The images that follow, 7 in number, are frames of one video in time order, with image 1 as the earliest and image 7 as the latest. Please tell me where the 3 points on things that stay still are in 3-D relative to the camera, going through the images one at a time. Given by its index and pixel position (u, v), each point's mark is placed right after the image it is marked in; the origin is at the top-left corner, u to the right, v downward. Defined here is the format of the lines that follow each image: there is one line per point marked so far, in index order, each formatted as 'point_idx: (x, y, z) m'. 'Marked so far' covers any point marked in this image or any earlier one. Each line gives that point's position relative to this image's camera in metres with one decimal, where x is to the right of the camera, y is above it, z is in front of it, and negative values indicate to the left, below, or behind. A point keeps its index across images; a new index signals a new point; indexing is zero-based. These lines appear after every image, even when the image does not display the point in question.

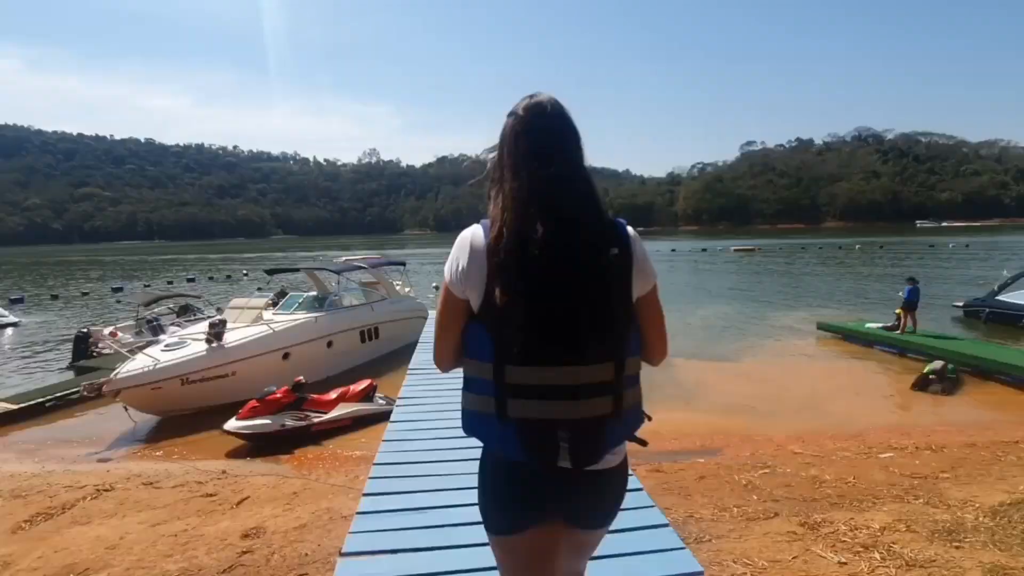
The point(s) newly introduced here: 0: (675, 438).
0: (+2.9, -2.7, +9.2) m
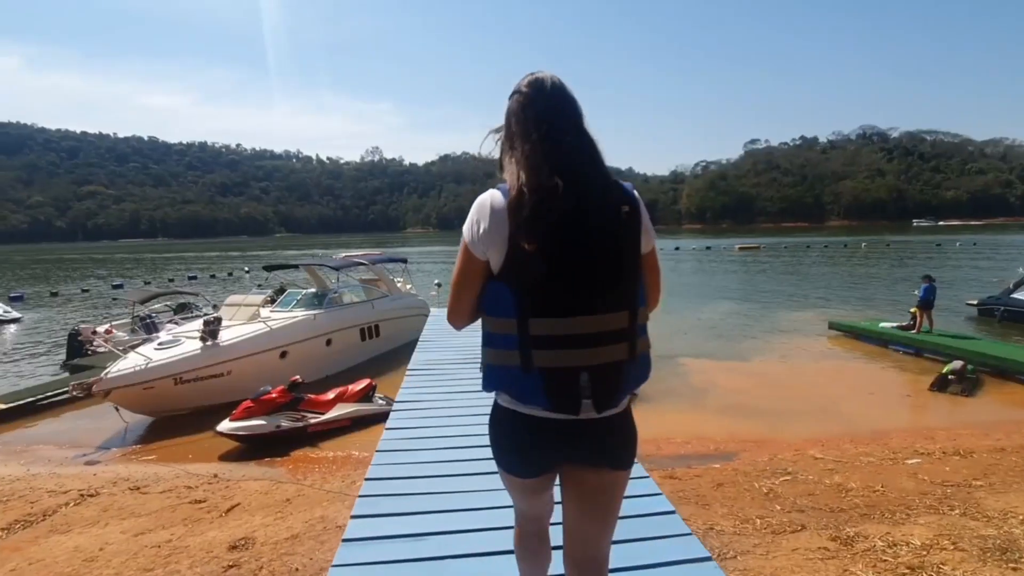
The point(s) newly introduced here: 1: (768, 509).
0: (+3.0, -2.6, +8.7) m
1: (+2.9, -2.5, +5.7) m
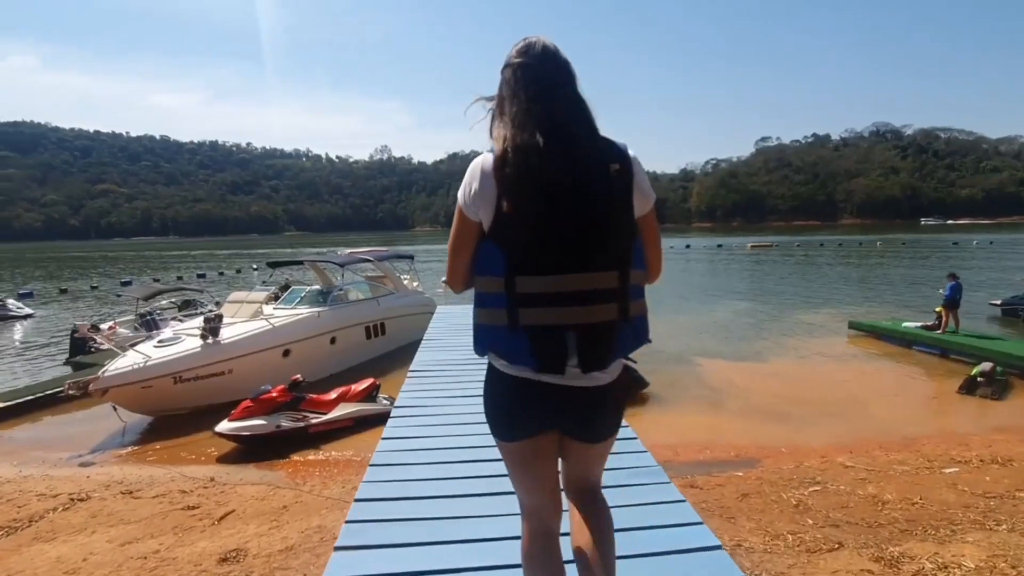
0: (+3.2, -2.6, +8.3) m
1: (+3.0, -2.5, +5.3) m
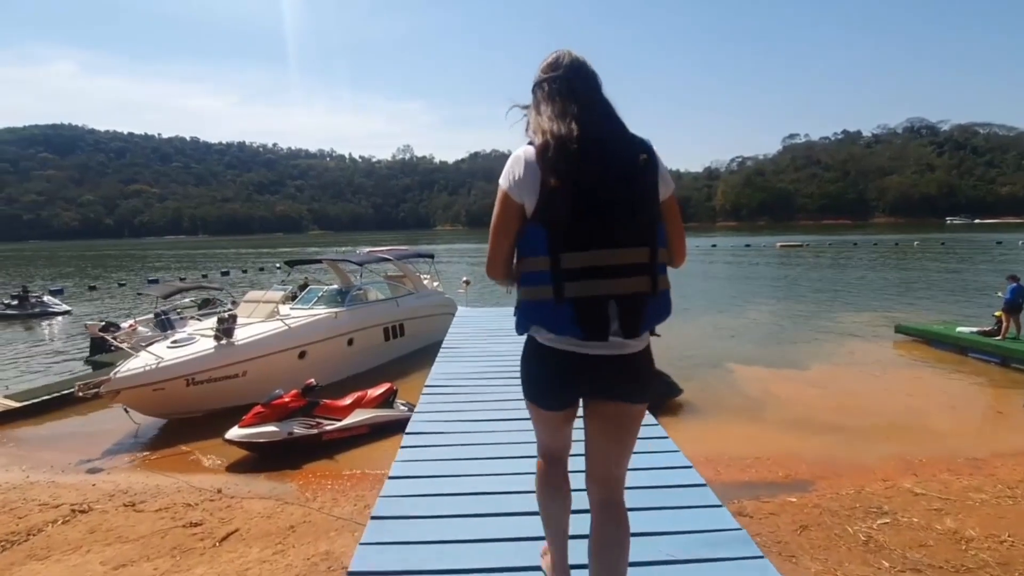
0: (+3.5, -2.6, +7.6) m
1: (+3.3, -2.5, +4.6) m
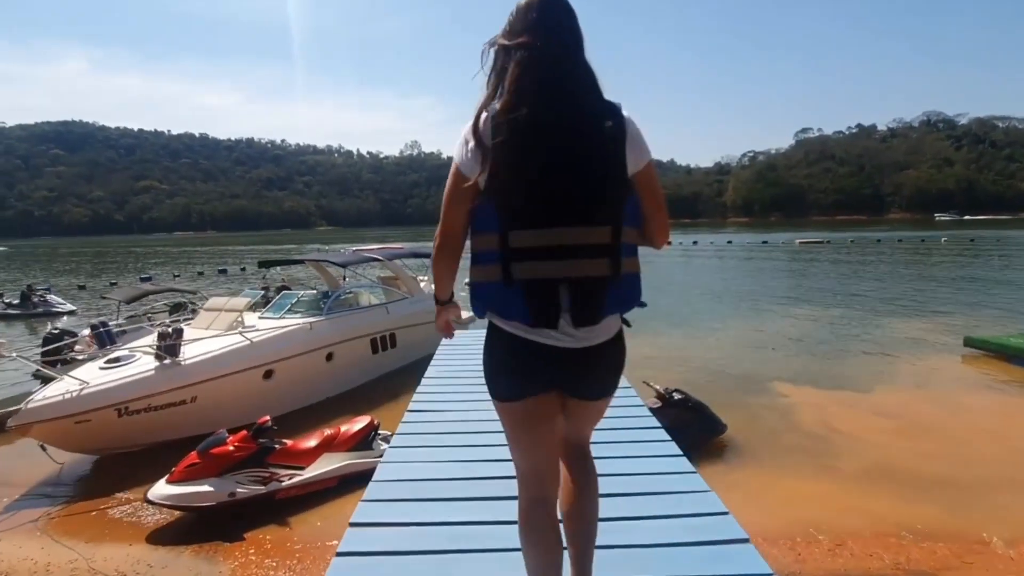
0: (+3.6, -2.8, +5.6) m
1: (+3.3, -2.7, +2.6) m
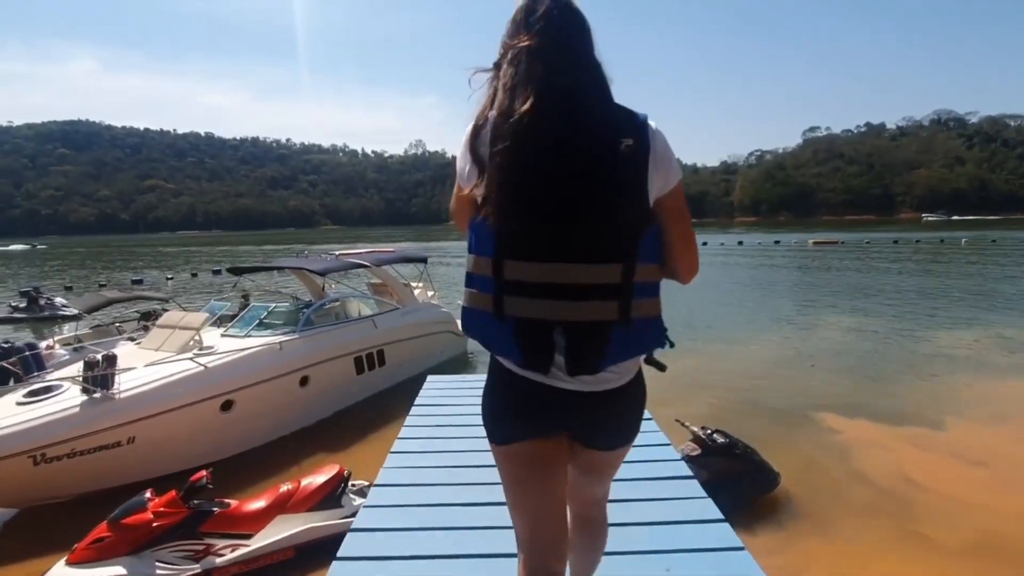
0: (+3.6, -3.1, +4.1) m
1: (+3.3, -3.0, +1.1) m
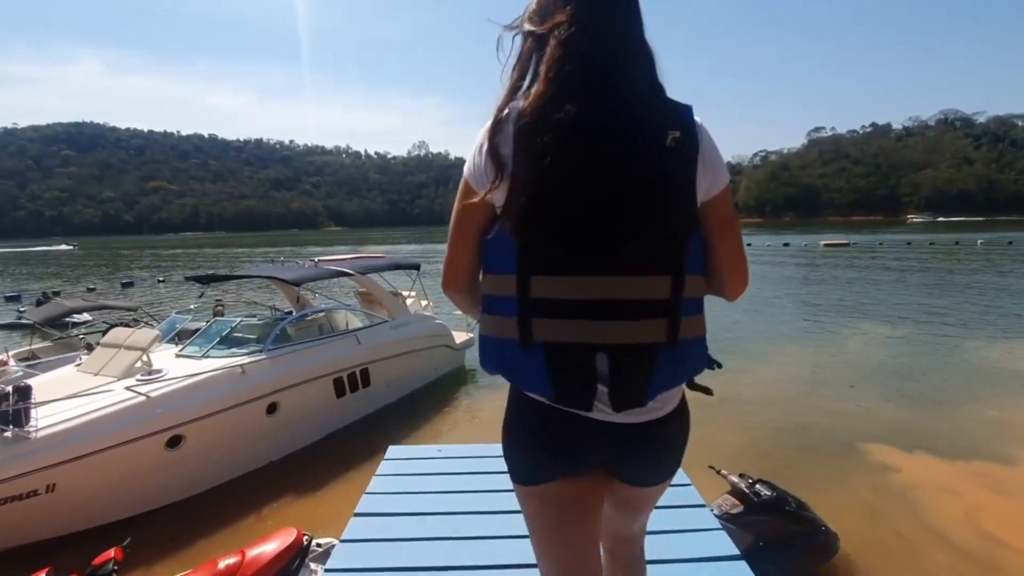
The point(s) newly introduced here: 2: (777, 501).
0: (+3.6, -3.3, +2.8) m
1: (+3.2, -3.2, -0.2) m
2: (+2.8, -2.3, +5.4) m
